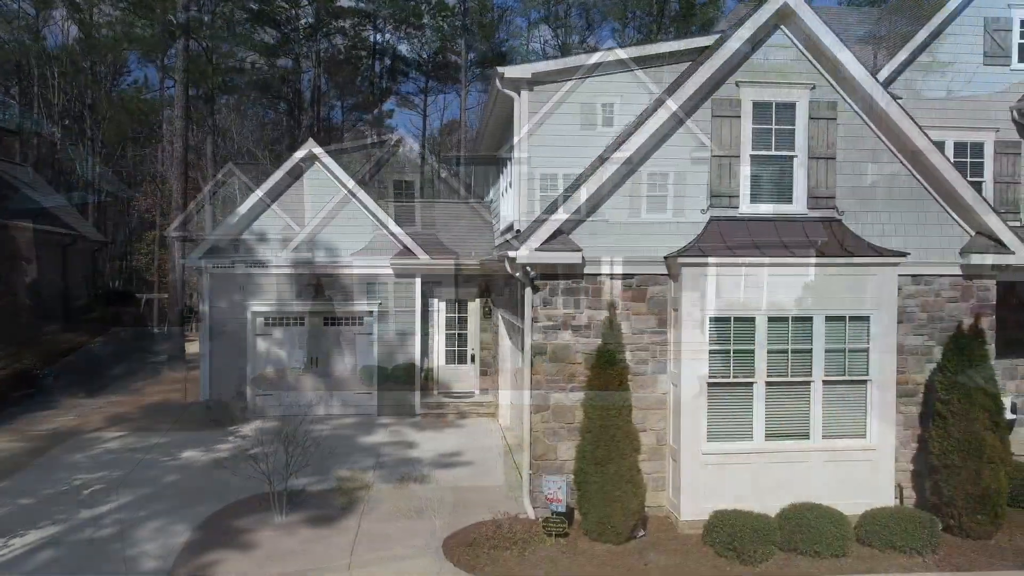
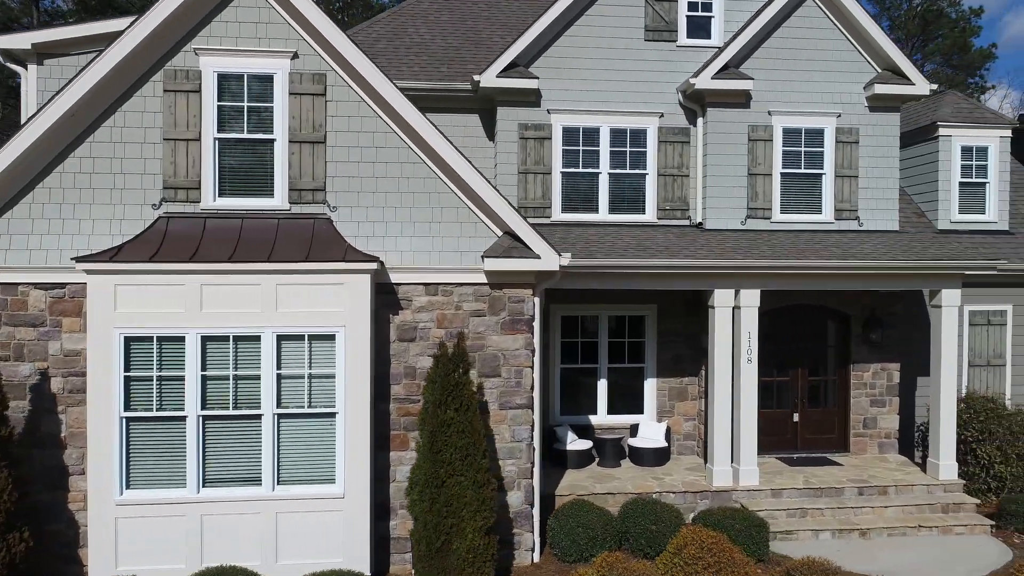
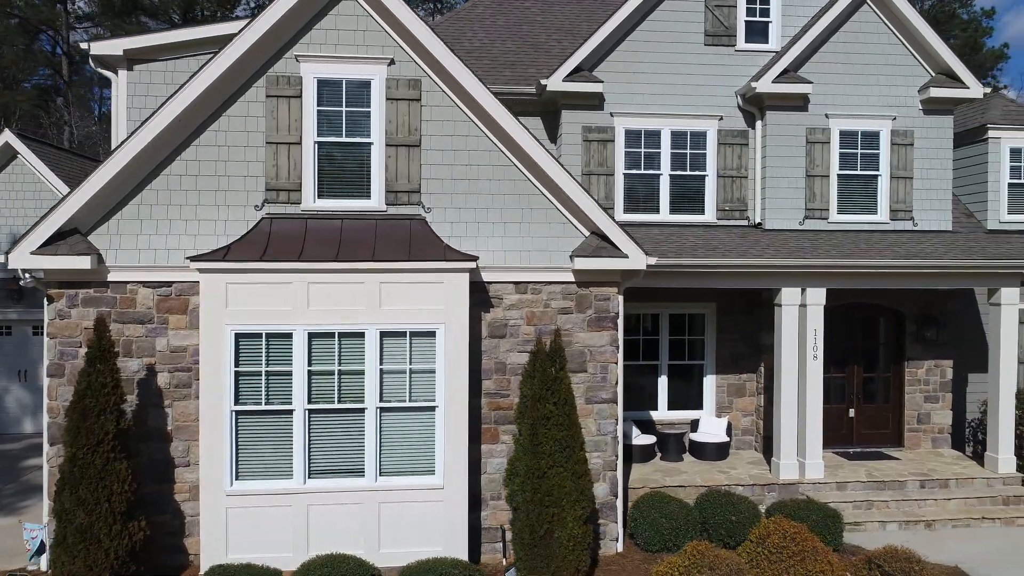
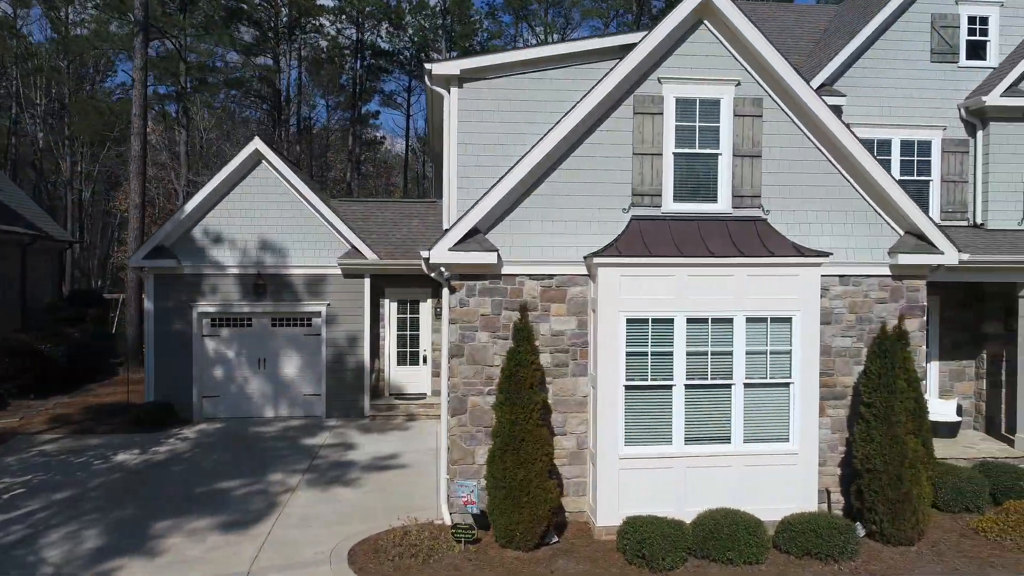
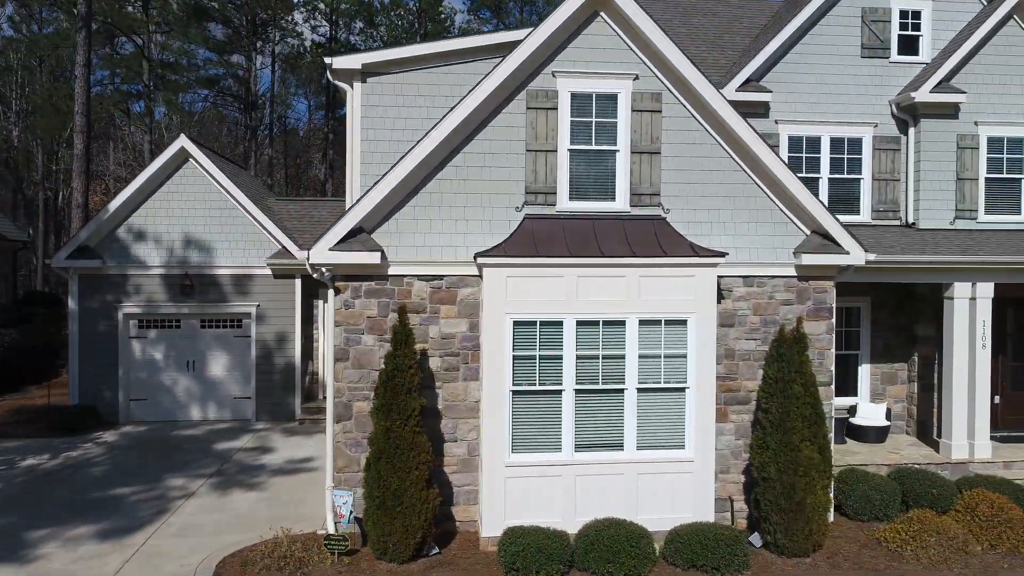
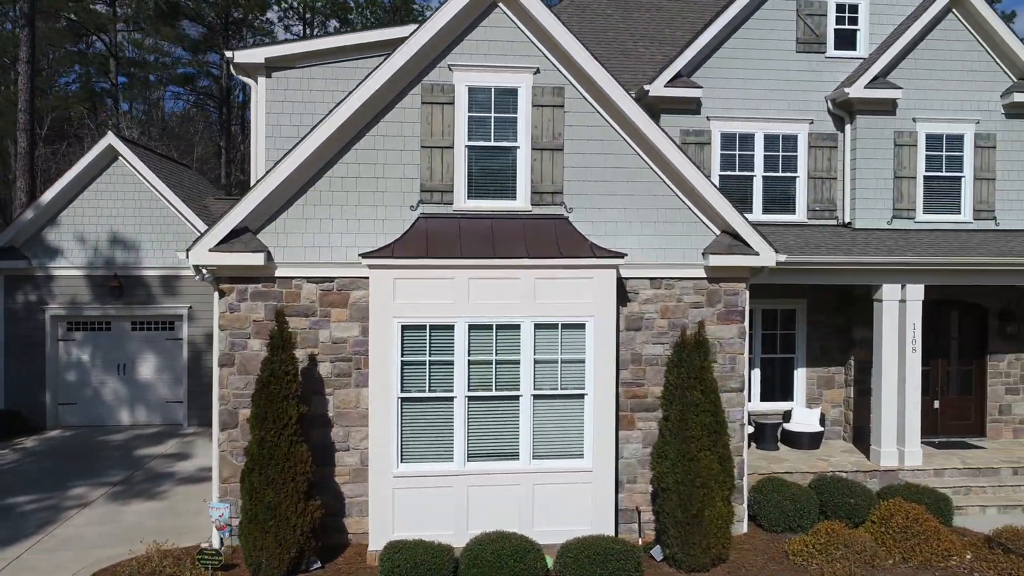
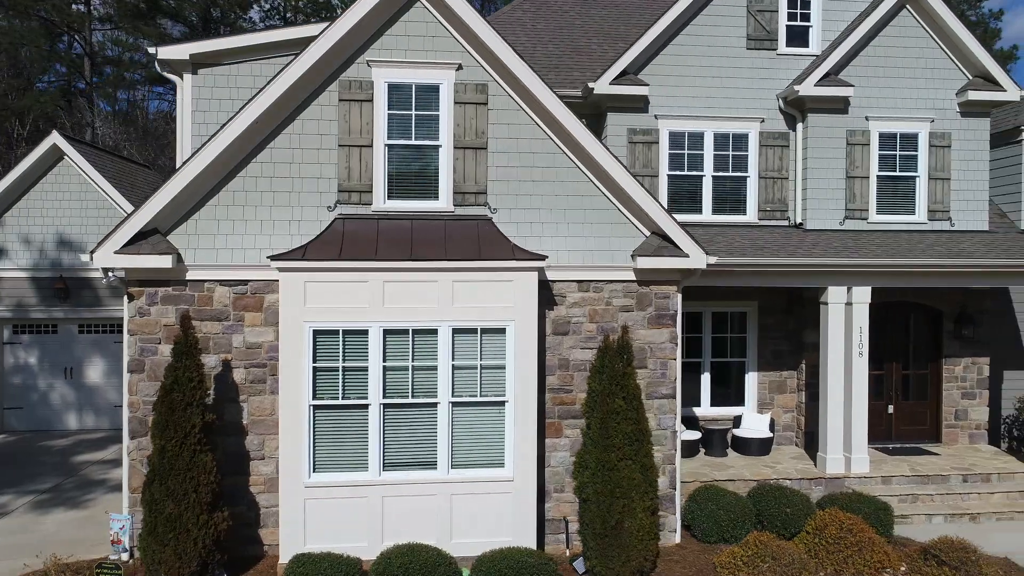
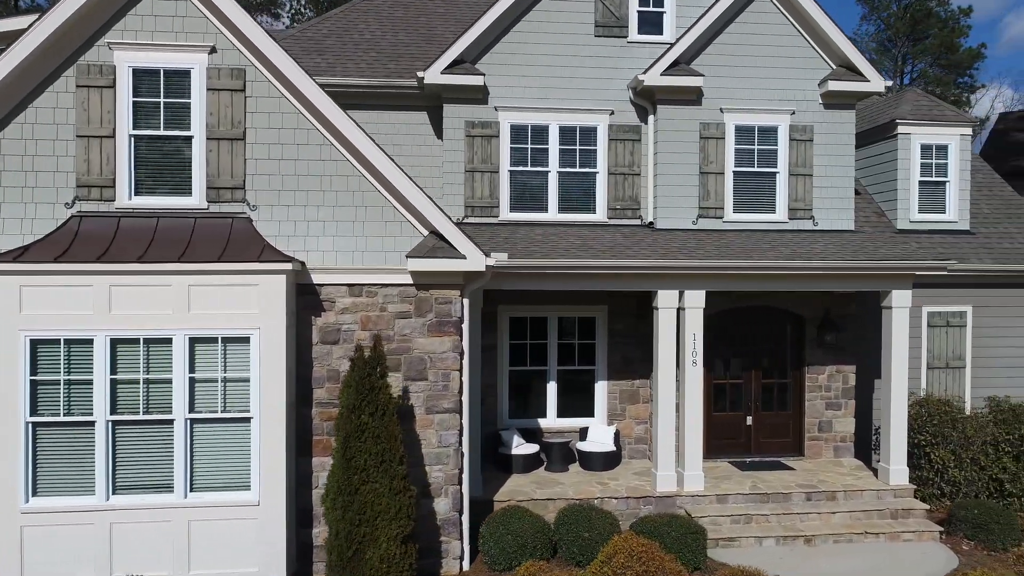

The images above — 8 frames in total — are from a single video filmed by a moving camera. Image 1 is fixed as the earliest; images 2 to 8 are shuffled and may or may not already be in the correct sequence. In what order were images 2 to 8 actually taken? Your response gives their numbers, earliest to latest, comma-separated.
4, 5, 6, 7, 3, 2, 8
